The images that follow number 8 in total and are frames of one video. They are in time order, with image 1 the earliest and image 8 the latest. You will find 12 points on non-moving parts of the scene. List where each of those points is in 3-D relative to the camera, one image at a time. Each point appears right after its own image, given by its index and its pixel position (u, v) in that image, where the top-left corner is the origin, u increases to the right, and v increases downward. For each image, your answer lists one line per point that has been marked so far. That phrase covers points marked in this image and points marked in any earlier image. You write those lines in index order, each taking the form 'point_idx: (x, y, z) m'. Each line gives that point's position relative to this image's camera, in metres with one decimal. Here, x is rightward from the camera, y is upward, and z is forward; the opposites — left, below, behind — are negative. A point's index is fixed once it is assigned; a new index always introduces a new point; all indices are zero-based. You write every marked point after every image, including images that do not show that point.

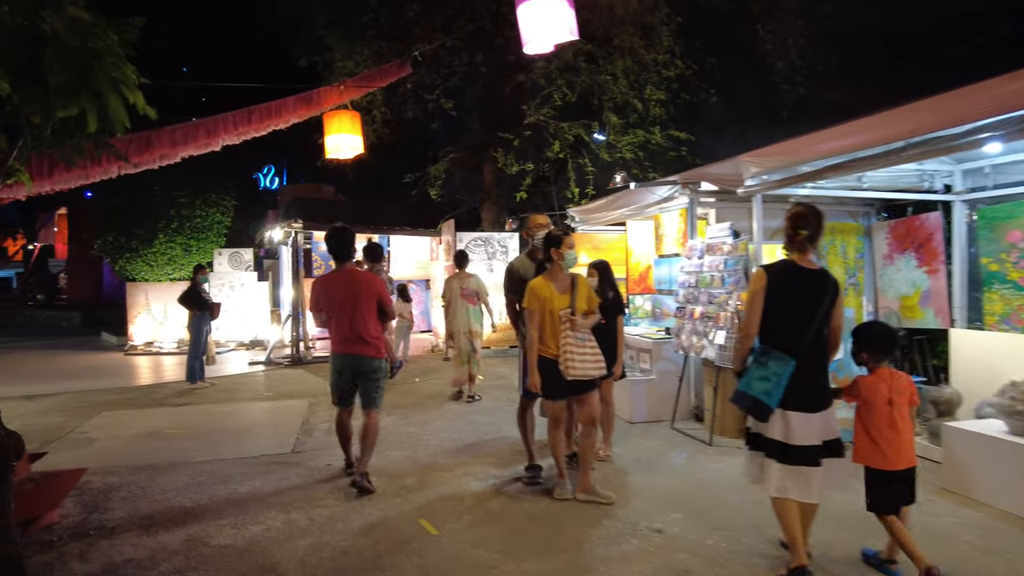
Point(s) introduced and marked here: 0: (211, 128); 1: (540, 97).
0: (-3.3, +1.7, +7.3) m
1: (+0.5, +3.2, +11.1) m
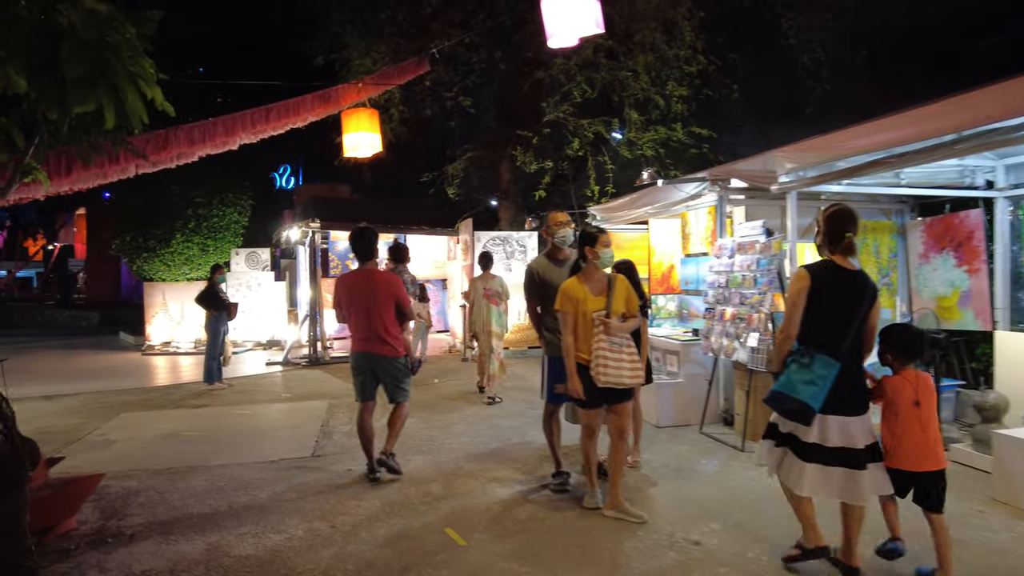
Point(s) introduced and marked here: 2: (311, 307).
0: (-3.0, +1.7, +7.2) m
1: (+0.8, +3.2, +11.0) m
2: (-3.2, -0.3, +10.9) m
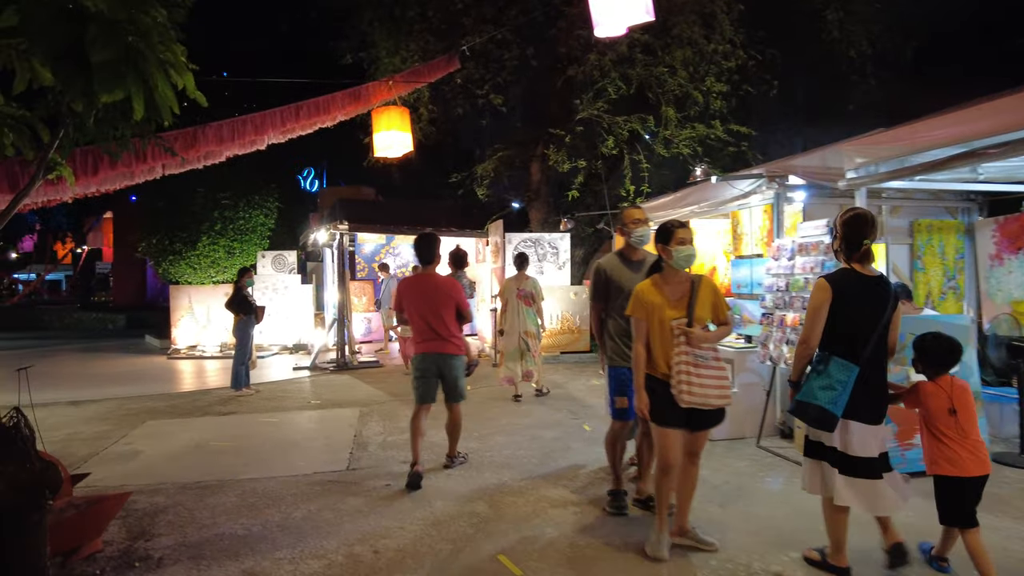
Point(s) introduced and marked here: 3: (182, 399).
0: (-2.6, +1.7, +7.0) m
1: (+1.3, +3.1, +10.6) m
2: (-2.7, -0.4, +10.7) m
3: (-4.0, -1.4, +8.2) m
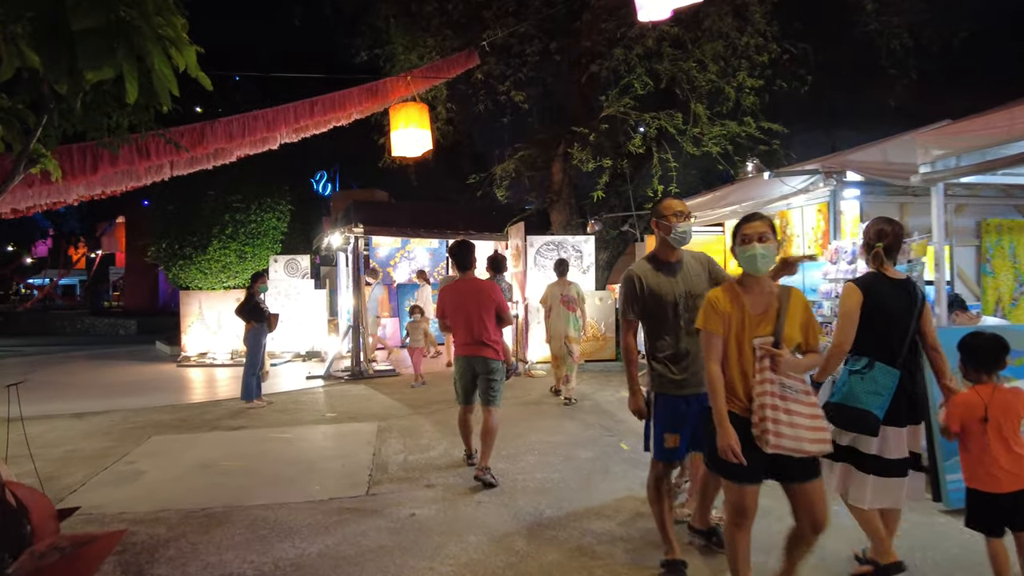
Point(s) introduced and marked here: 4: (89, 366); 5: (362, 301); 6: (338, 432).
0: (-2.3, +1.6, +6.6) m
1: (+1.6, +3.0, +10.1) m
2: (-2.4, -0.4, +10.3) m
3: (-3.7, -1.4, +7.8) m
4: (-8.3, -1.5, +13.2) m
5: (-2.2, -0.2, +10.1) m
6: (-1.7, -1.4, +6.5) m
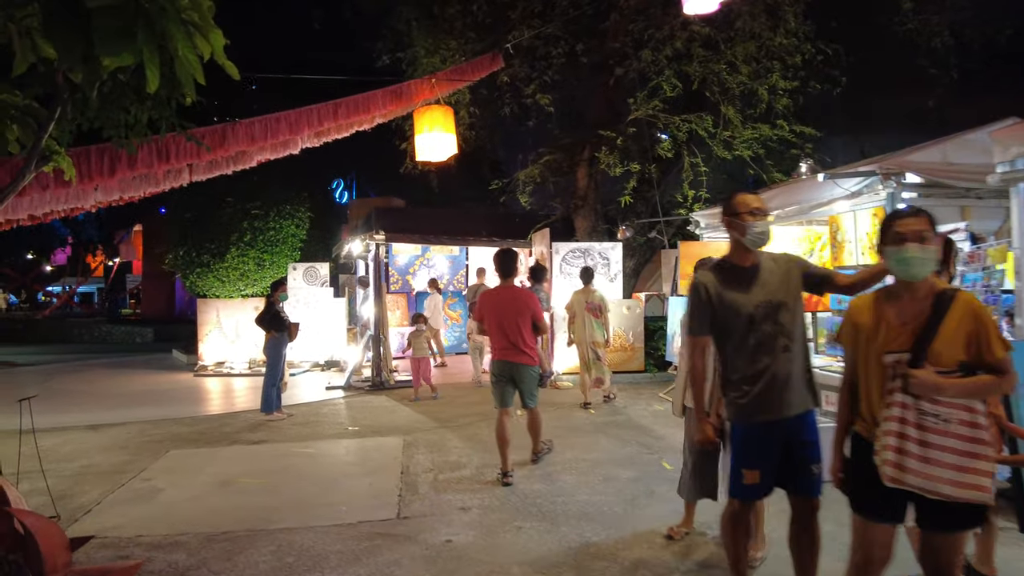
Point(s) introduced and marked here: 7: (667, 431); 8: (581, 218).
0: (-2.0, +1.6, +6.3) m
1: (+2.0, +2.9, +9.8) m
2: (-2.0, -0.6, +10.0) m
3: (-3.4, -1.5, +7.6) m
4: (-7.8, -1.7, +13.0) m
5: (-1.9, -0.3, +9.8) m
6: (-1.4, -1.5, +6.2) m
7: (+1.5, -1.4, +6.7) m
8: (+1.1, +1.2, +11.1) m
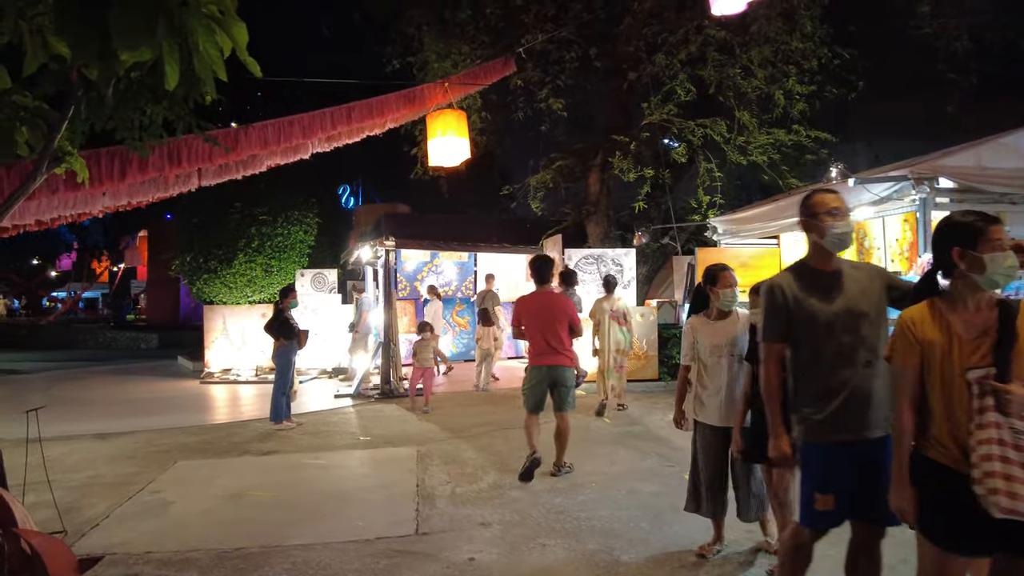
0: (-1.9, +1.5, +6.2) m
1: (+2.1, +2.8, +9.7) m
2: (-1.9, -0.7, +9.8) m
3: (-3.2, -1.6, +7.4) m
4: (-7.7, -1.8, +12.9) m
5: (-1.7, -0.4, +9.7) m
6: (-1.2, -1.5, +6.1) m
7: (+1.7, -1.5, +6.5) m
8: (+1.3, +1.0, +10.9) m
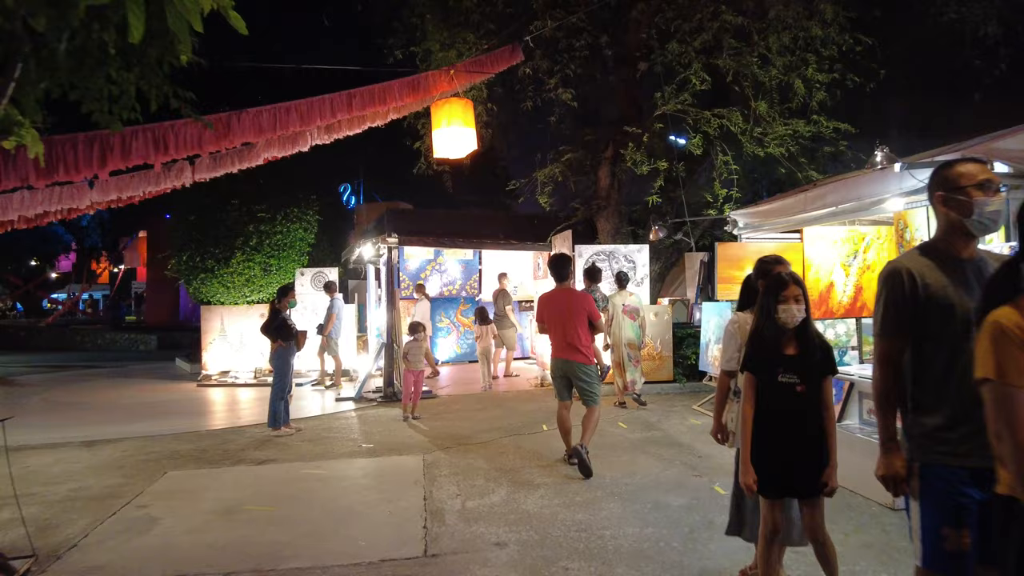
0: (-1.8, +1.5, +5.8) m
1: (+2.2, +2.8, +9.3) m
2: (-1.7, -0.7, +9.5) m
3: (-3.1, -1.6, +7.0) m
4: (-7.5, -1.8, +12.5) m
5: (-1.6, -0.4, +9.3) m
6: (-1.1, -1.5, +5.7) m
7: (+1.8, -1.5, +6.1) m
8: (+1.4, +1.1, +10.5) m
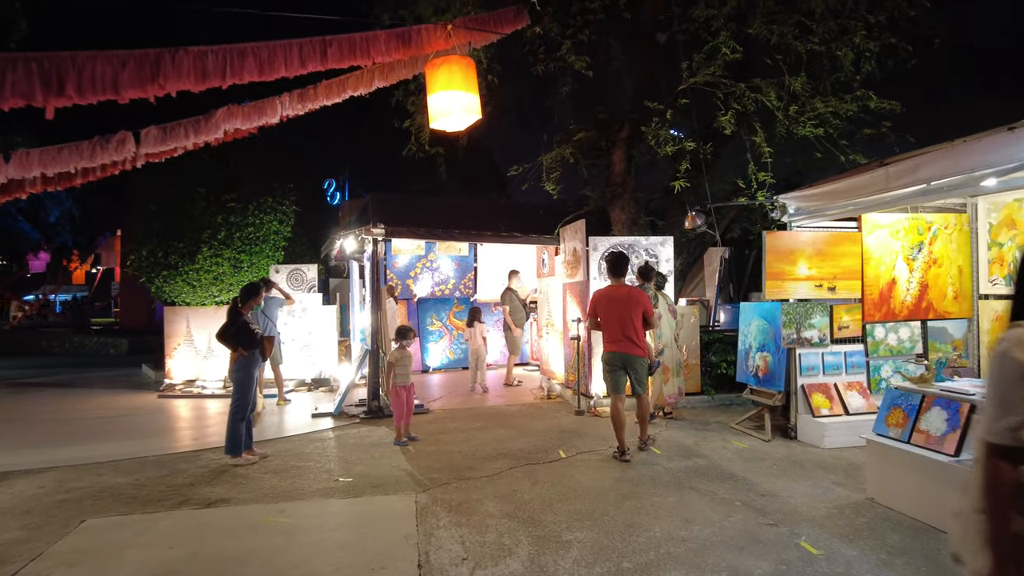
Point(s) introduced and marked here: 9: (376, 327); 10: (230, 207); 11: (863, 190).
0: (-1.7, +1.5, +4.6) m
1: (+2.3, +2.9, +8.1) m
2: (-1.7, -0.6, +8.2) m
3: (-3.0, -1.6, +5.8) m
4: (-7.5, -1.8, +11.2) m
5: (-1.5, -0.4, +8.0) m
6: (-1.0, -1.5, +4.4) m
7: (+1.9, -1.4, +4.9) m
8: (+1.4, +1.1, +9.3) m
9: (-1.6, -0.5, +8.1) m
10: (-4.6, +1.3, +11.0) m
11: (+2.7, +0.7, +4.8) m
